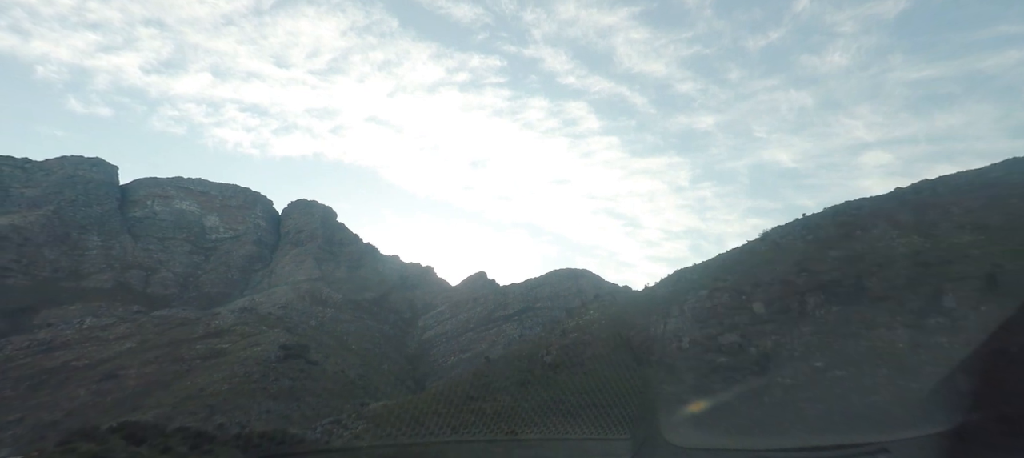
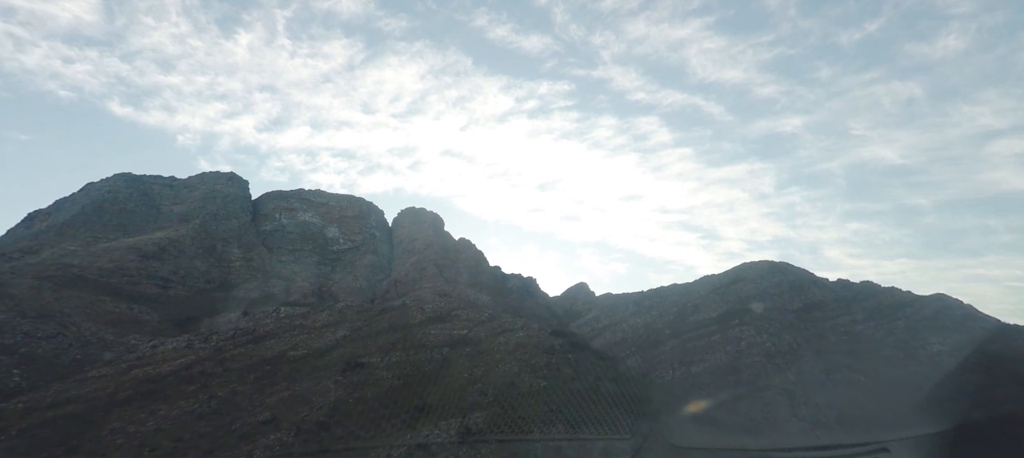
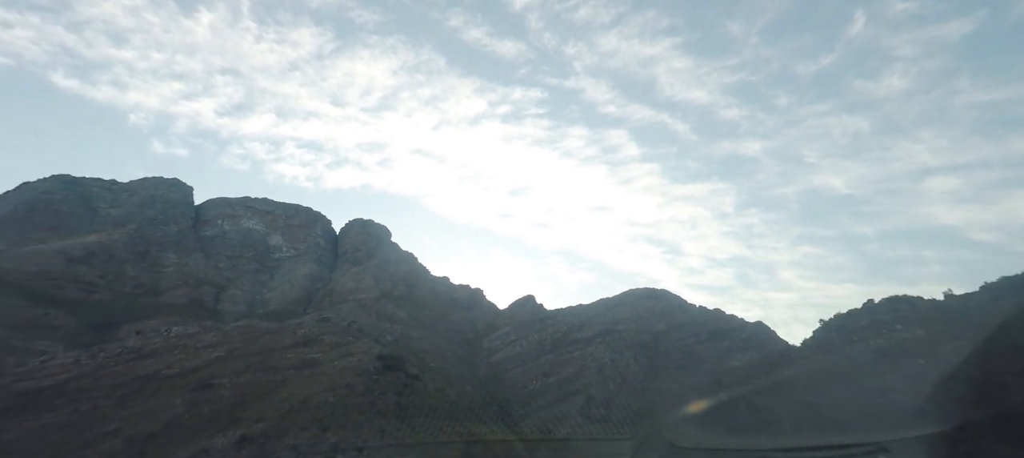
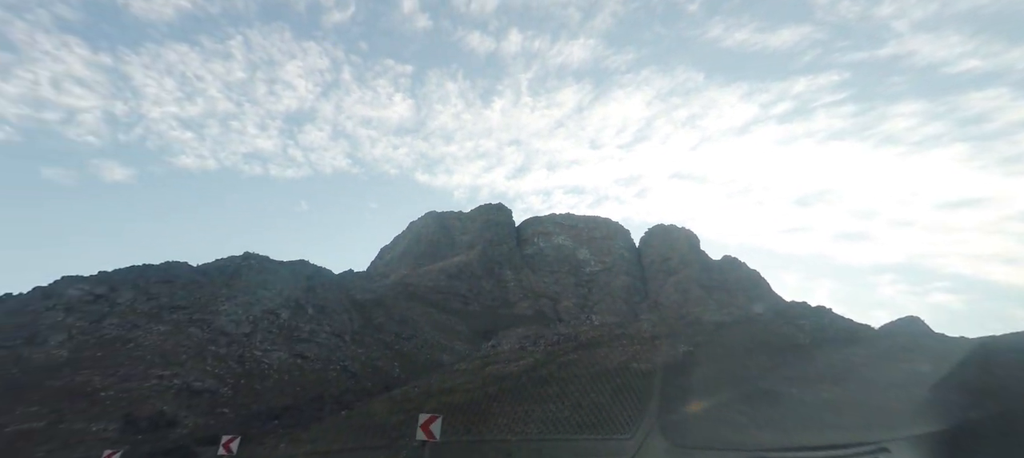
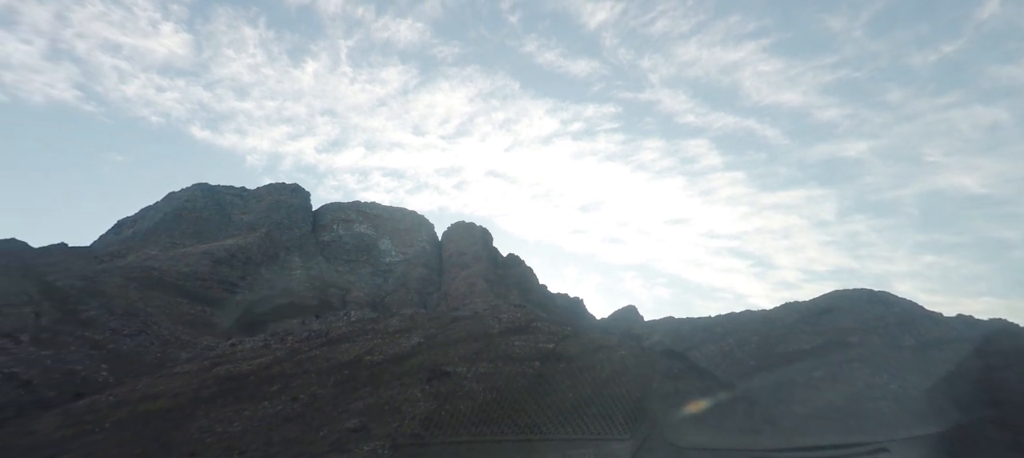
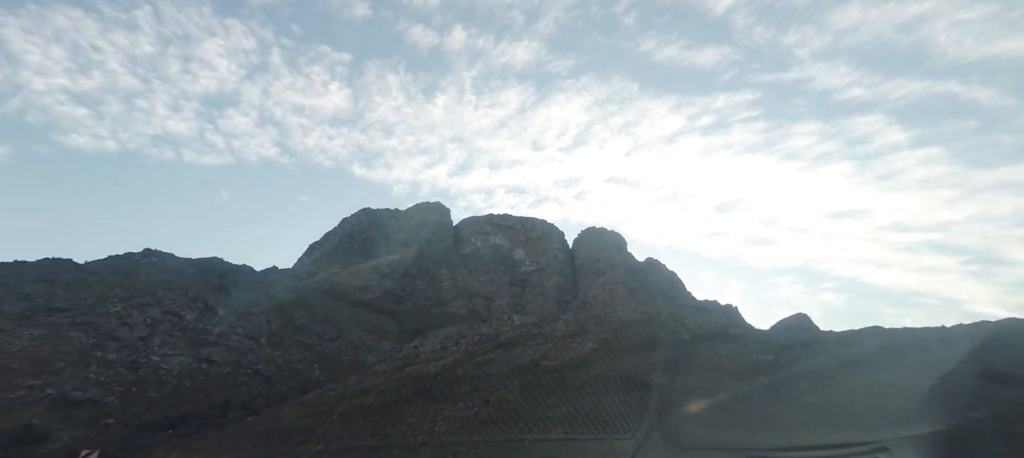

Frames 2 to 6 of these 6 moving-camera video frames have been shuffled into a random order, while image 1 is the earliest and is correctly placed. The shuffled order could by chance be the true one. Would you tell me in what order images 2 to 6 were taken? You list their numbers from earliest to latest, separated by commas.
3, 2, 5, 6, 4
